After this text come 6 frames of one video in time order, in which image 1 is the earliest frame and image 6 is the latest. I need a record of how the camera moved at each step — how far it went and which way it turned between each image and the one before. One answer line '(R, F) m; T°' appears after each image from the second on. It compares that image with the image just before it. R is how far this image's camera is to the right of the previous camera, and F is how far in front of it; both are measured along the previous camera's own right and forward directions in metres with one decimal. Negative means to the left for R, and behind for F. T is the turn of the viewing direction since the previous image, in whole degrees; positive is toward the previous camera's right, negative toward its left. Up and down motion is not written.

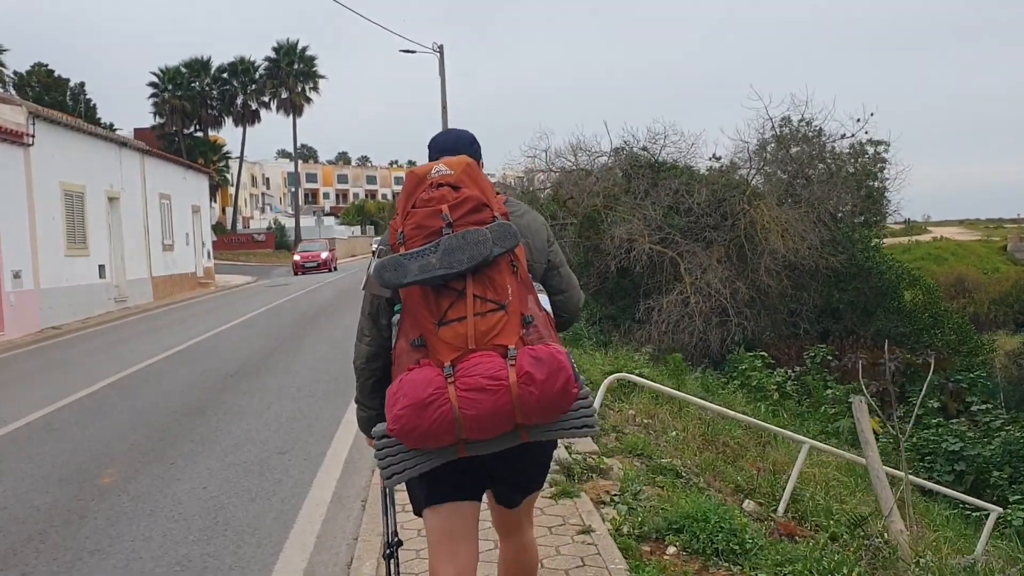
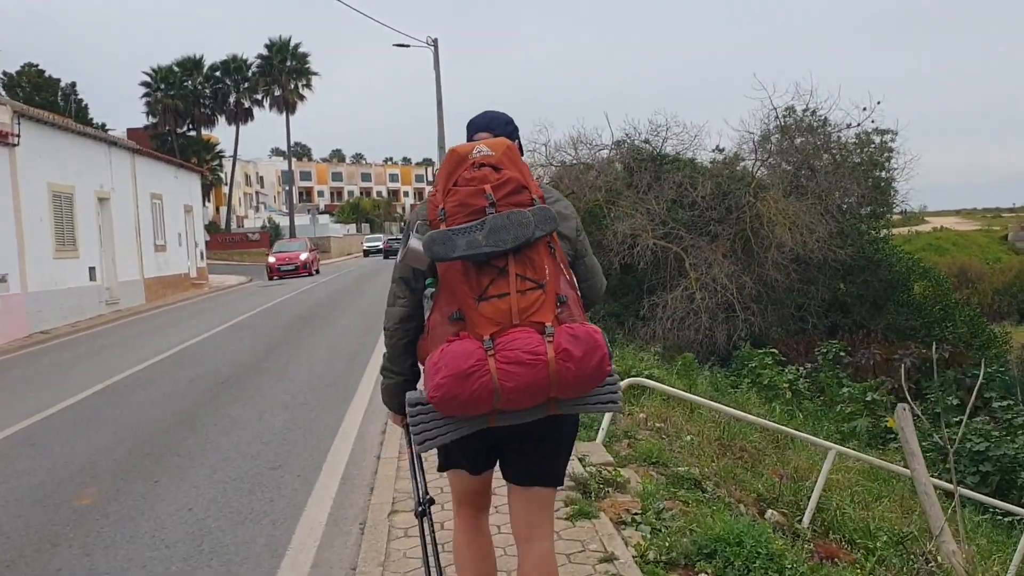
(-0.1, +0.4) m; 0°
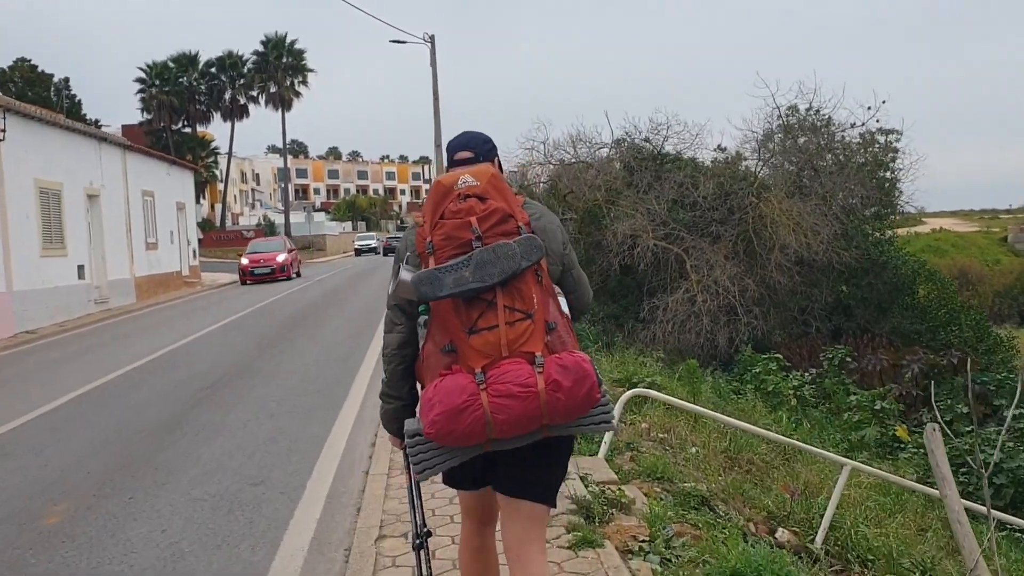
(0.0, +0.3) m; 0°
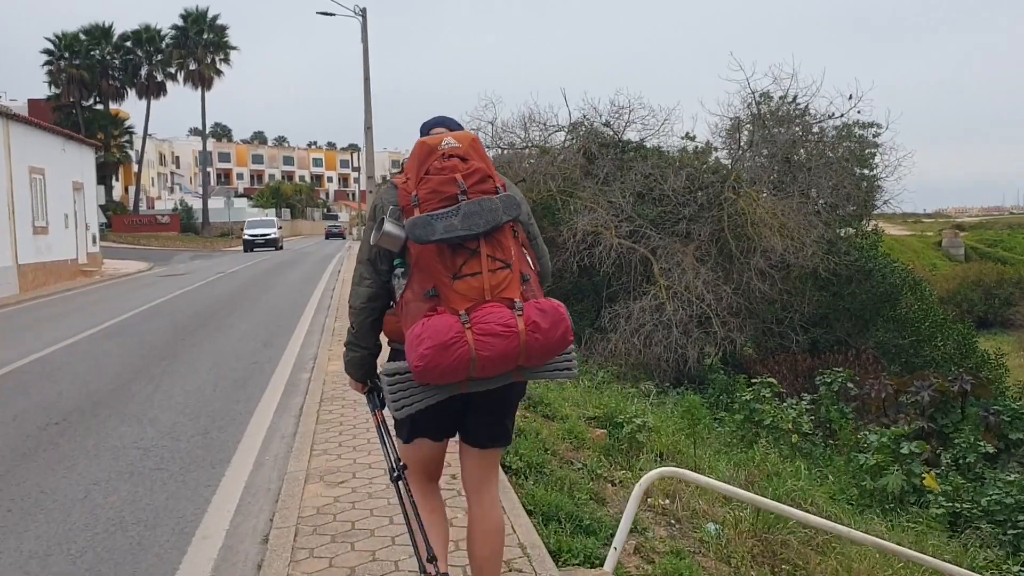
(-0.2, +1.9) m; +4°
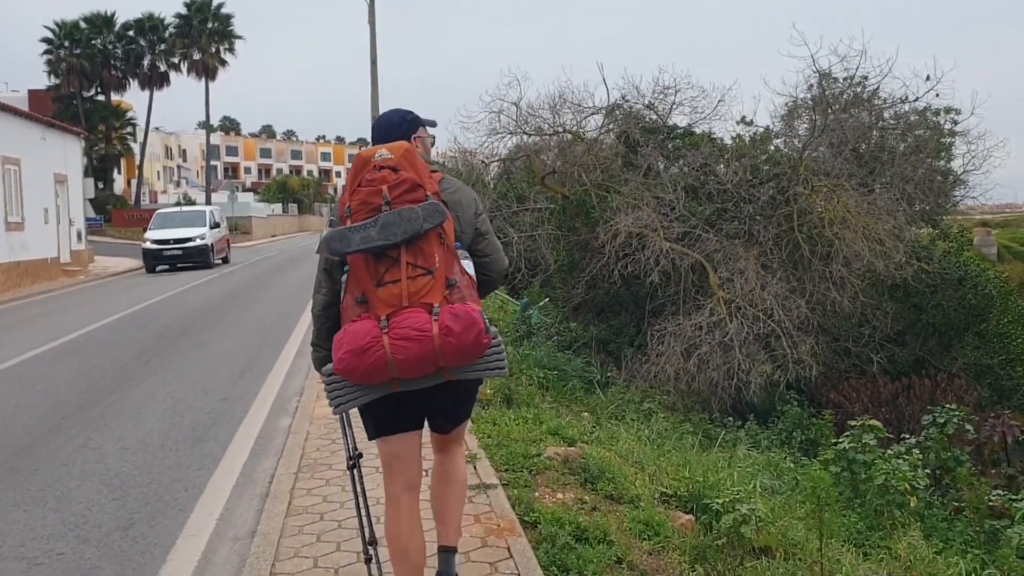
(-0.2, +1.8) m; -1°
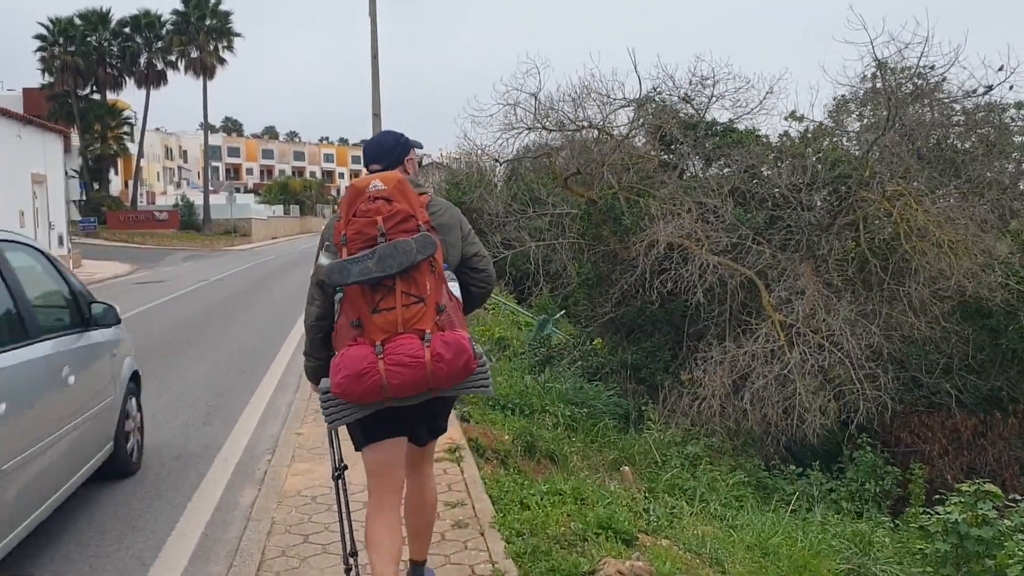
(-0.1, +1.4) m; 0°
